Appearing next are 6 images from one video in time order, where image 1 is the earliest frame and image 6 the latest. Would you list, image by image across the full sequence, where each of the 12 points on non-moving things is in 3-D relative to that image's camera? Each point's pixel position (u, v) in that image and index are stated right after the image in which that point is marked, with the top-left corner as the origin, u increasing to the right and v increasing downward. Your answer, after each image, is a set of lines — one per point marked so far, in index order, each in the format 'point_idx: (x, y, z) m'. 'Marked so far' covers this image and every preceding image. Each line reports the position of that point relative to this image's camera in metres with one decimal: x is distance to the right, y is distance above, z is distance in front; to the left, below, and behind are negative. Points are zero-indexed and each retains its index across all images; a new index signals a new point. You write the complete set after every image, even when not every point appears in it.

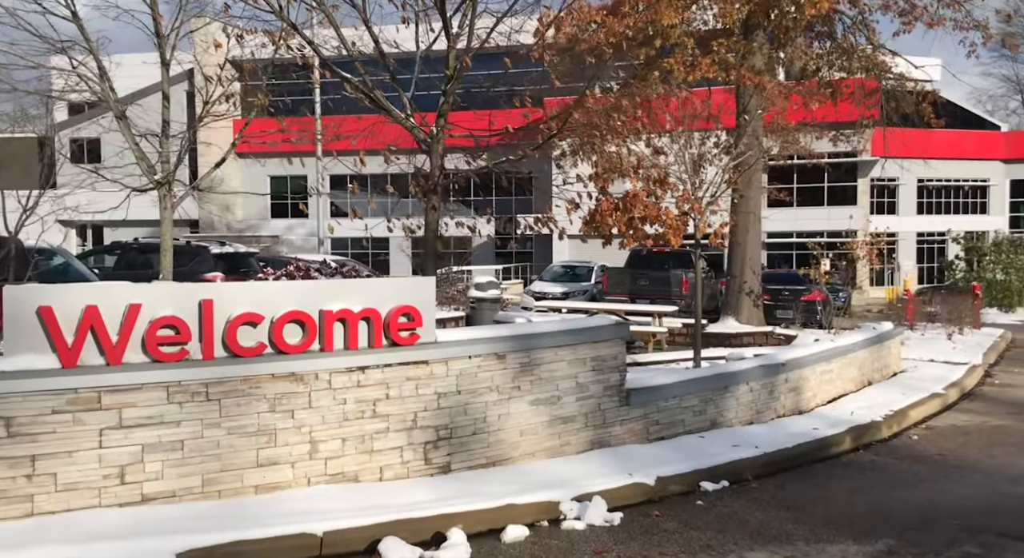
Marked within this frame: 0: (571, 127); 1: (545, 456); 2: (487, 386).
0: (+0.6, +1.5, +10.7) m
1: (+0.2, -1.3, +7.7) m
2: (-0.2, -0.7, +7.4) m
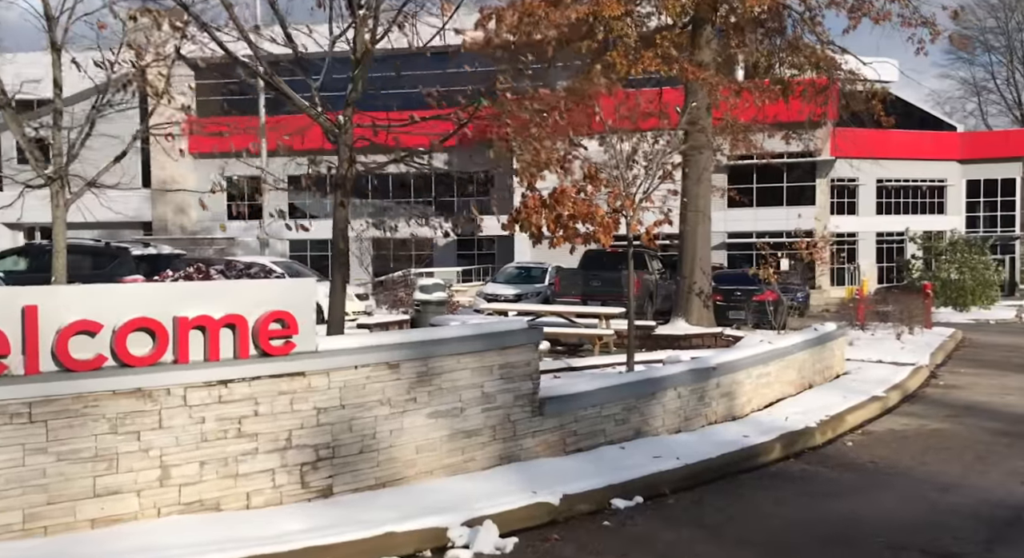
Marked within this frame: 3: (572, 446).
0: (-0.2, +1.5, +10.1) m
1: (-0.5, -1.3, +7.2) m
2: (-0.9, -0.8, +6.8) m
3: (+0.5, -1.3, +8.5) m
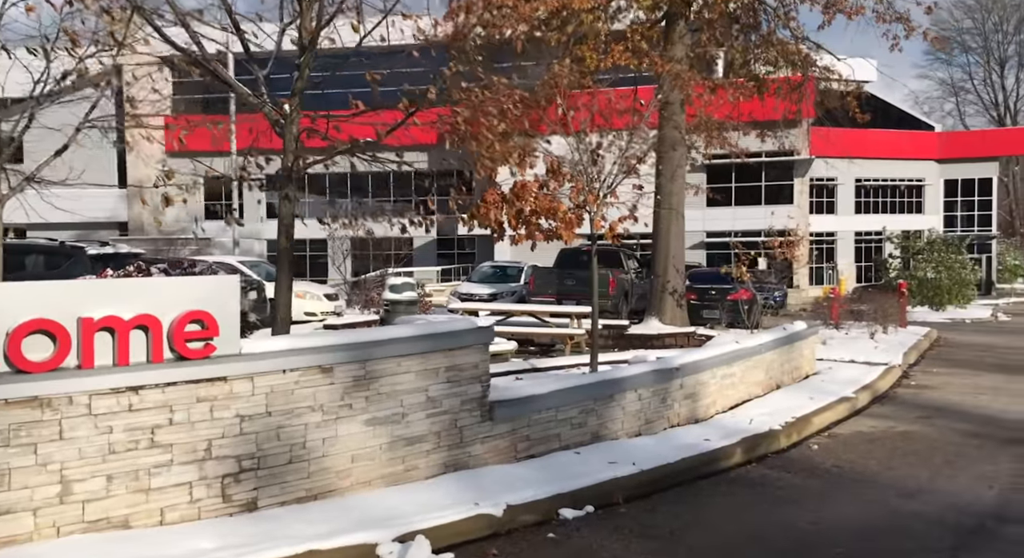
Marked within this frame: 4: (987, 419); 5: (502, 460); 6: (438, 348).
0: (-0.6, +1.5, +9.8) m
1: (-0.8, -1.3, +6.9) m
2: (-1.2, -0.8, +6.5) m
3: (+0.1, -1.3, +8.2) m
4: (+5.6, -1.6, +12.7) m
5: (-0.1, -1.3, +7.8) m
6: (-0.5, -0.5, +7.2) m
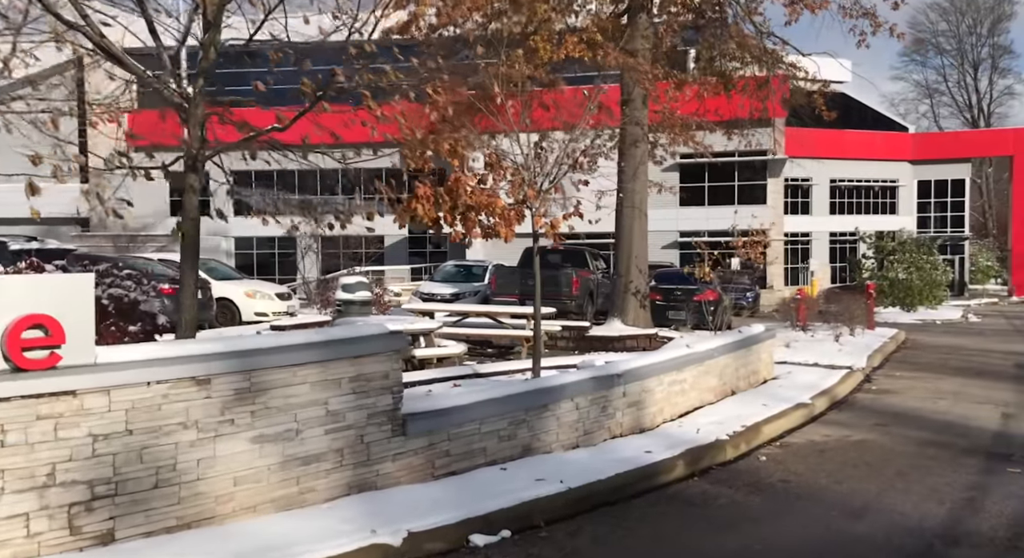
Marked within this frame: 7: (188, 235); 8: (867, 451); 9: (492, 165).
0: (-1.2, +1.5, +9.2) m
1: (-1.4, -1.3, +6.2) m
2: (-1.7, -0.8, +5.8) m
3: (-0.5, -1.3, +7.6) m
4: (+4.9, -1.7, +12.2) m
5: (-0.6, -1.3, +7.2) m
6: (-1.1, -0.5, +6.6) m
7: (-2.5, +0.3, +8.2) m
8: (+3.5, -1.7, +10.4) m
9: (-0.2, +1.1, +10.5) m
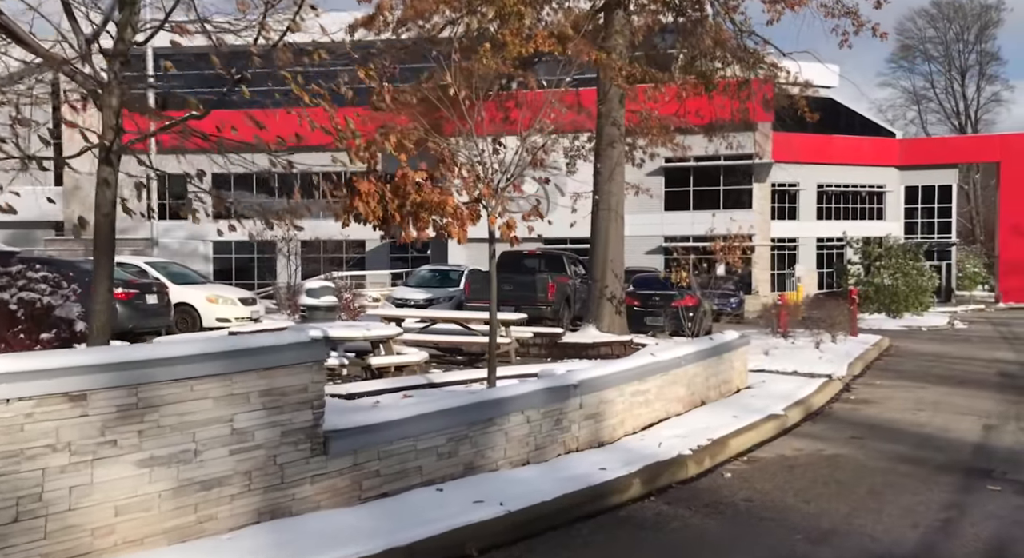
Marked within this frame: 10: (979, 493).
0: (-1.6, +1.5, +8.5) m
1: (-1.8, -1.3, +5.6) m
2: (-2.1, -0.8, +5.2) m
3: (-0.9, -1.4, +6.9) m
4: (+4.5, -1.7, +11.6) m
5: (-1.1, -1.4, +6.5) m
6: (-1.5, -0.5, +5.9) m
7: (-2.9, +0.3, +7.6) m
8: (+3.0, -1.7, +9.8) m
9: (-0.6, +1.1, +9.9) m
10: (+3.8, -1.8, +8.8) m
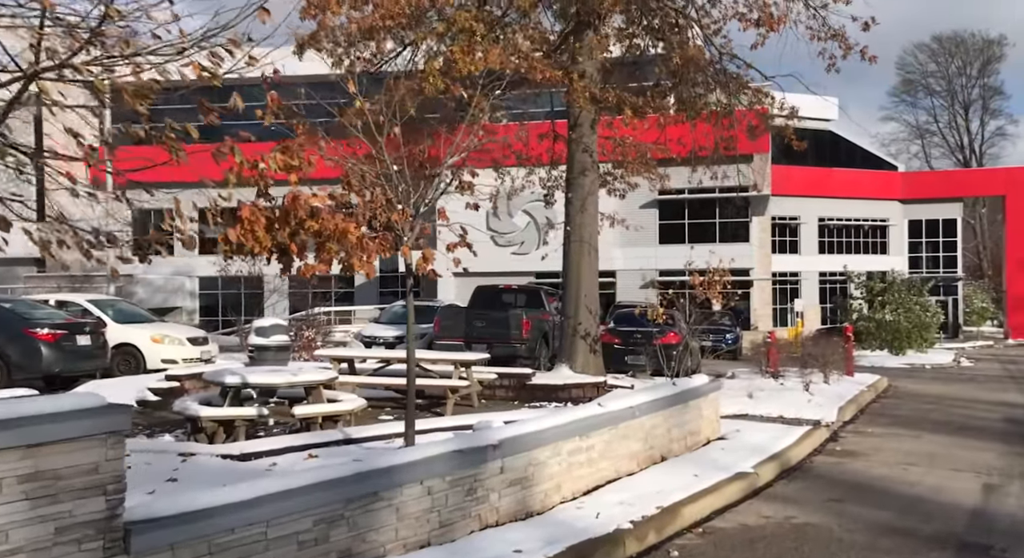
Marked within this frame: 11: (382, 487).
0: (-2.3, +1.2, +7.2) m
1: (-2.5, -1.5, +4.2) m
2: (-2.8, -1.0, +3.8) m
3: (-1.6, -1.6, +5.5) m
4: (+3.8, -2.1, +10.2) m
5: (-1.7, -1.6, +5.1) m
6: (-2.2, -0.7, +4.5) m
7: (-3.6, 0.0, +6.2) m
8: (+2.3, -2.0, +8.3) m
9: (-1.3, +0.7, +8.6) m
10: (+3.2, -2.1, +7.4) m
11: (-0.8, -1.3, +6.7) m
